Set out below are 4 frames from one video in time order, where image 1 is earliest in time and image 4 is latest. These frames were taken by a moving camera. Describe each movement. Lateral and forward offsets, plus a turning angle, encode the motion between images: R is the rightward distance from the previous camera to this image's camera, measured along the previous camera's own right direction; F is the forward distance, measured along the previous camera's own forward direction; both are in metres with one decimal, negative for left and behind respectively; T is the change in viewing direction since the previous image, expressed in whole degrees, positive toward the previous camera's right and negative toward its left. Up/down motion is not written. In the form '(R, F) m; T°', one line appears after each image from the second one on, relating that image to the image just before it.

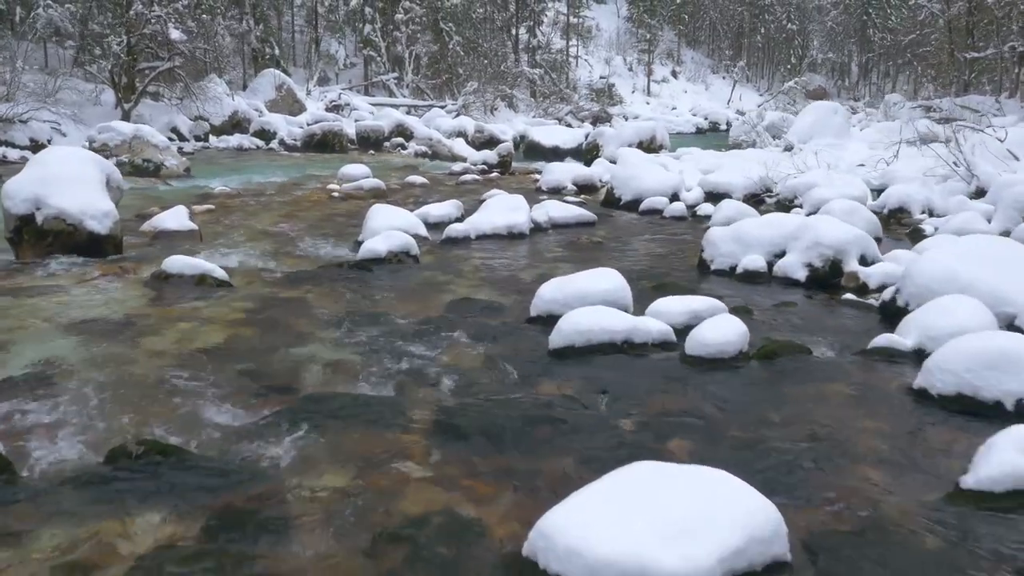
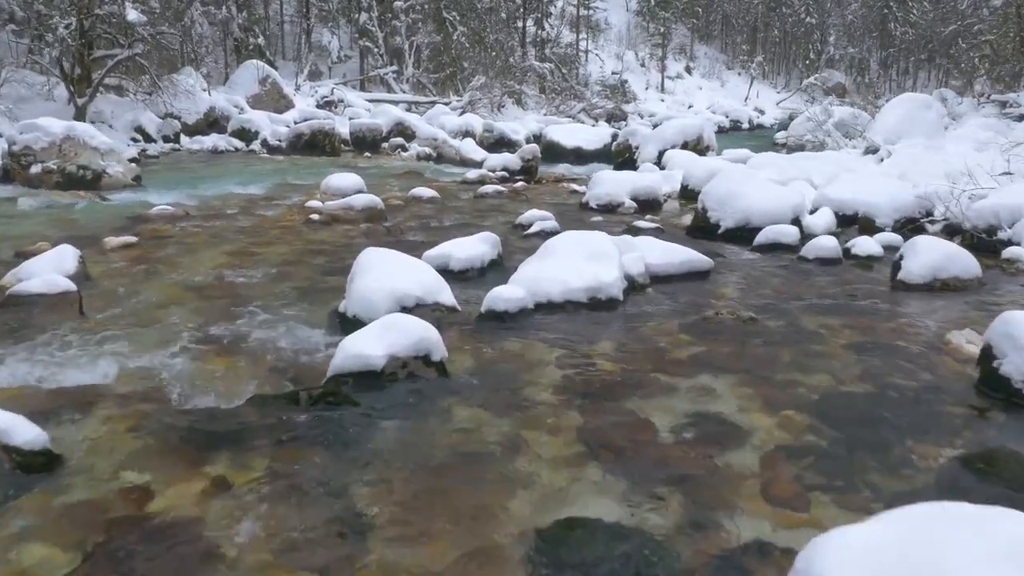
(-0.6, +4.4) m; 0°
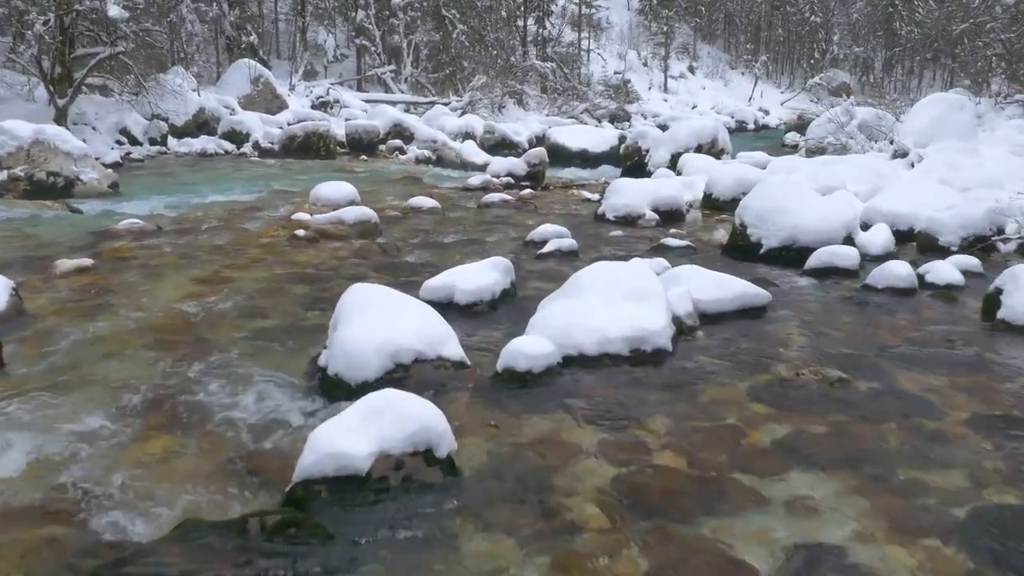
(-0.1, +1.3) m; 0°
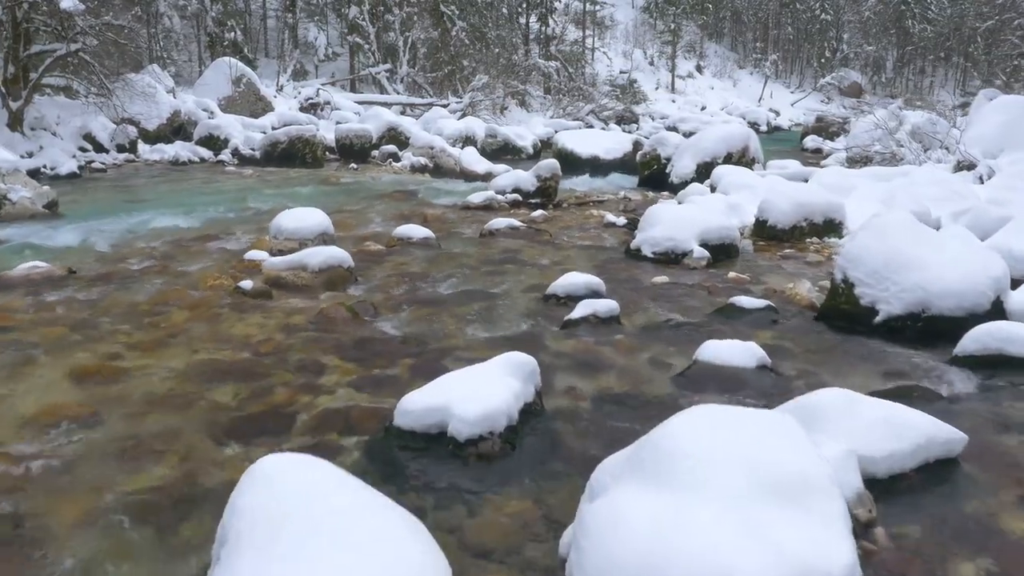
(-0.1, +2.5) m; 0°
